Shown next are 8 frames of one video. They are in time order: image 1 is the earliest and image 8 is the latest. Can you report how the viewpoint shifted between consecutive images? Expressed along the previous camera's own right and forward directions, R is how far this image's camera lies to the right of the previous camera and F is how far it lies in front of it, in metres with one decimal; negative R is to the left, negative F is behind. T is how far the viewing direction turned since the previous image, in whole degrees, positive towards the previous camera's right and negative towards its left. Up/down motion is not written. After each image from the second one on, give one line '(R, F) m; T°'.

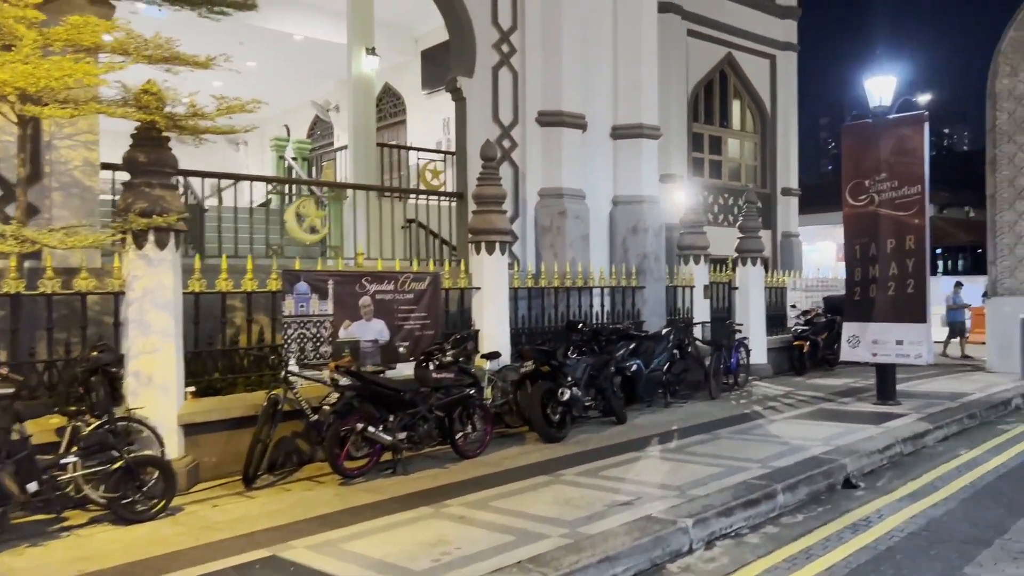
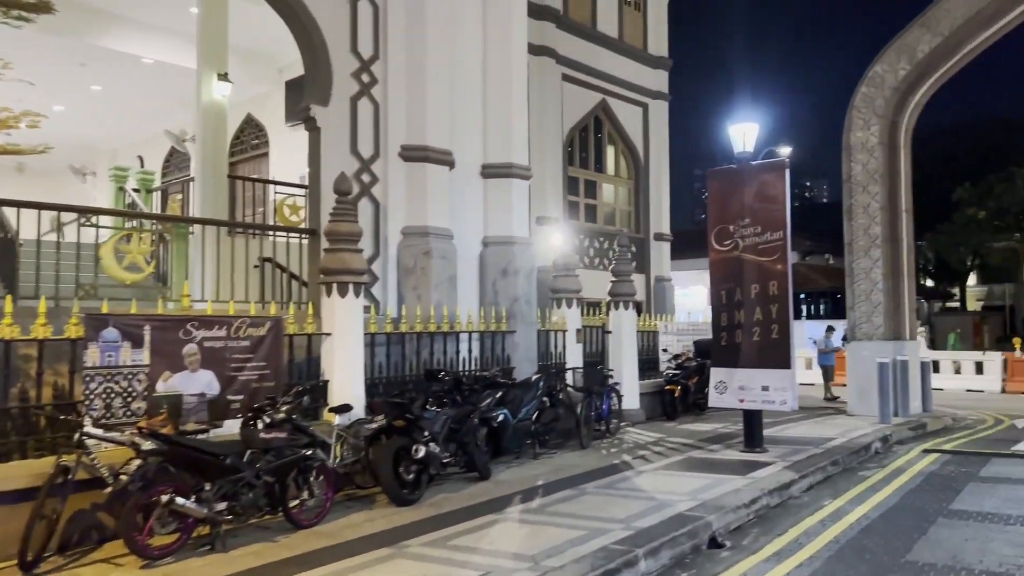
(+0.4, +0.6) m; +8°
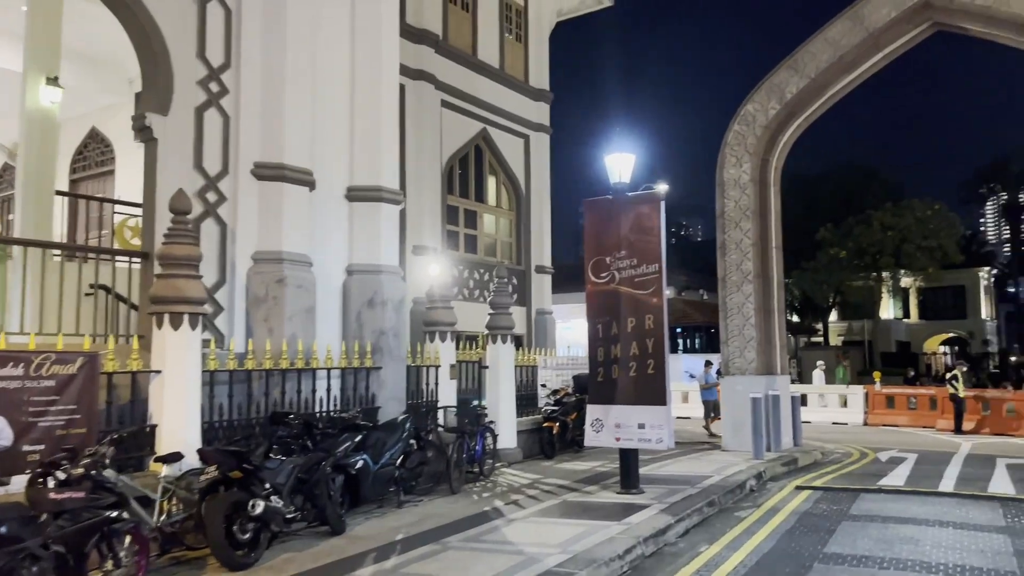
(+0.3, +0.7) m; +8°
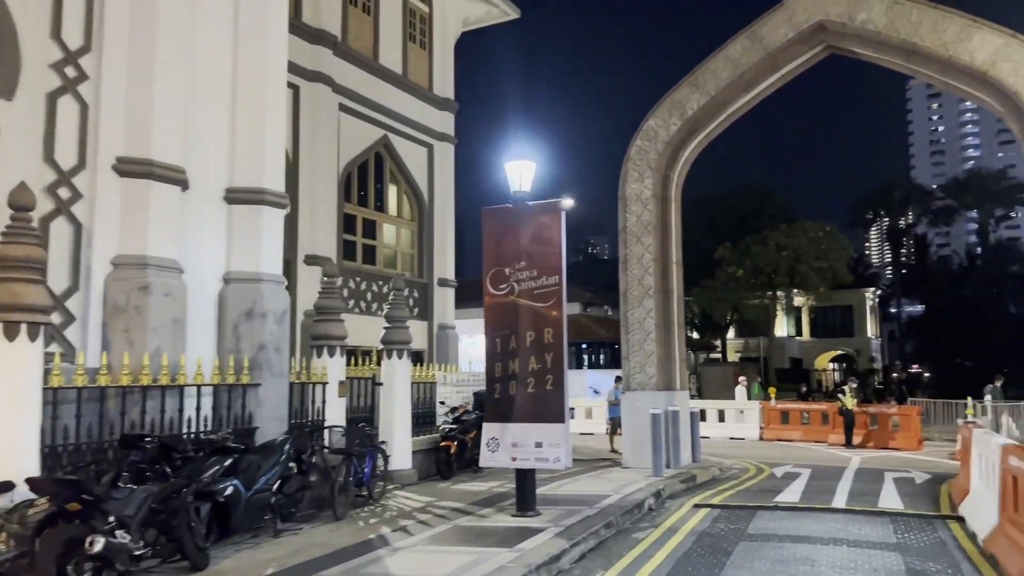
(+0.2, +0.5) m; +7°
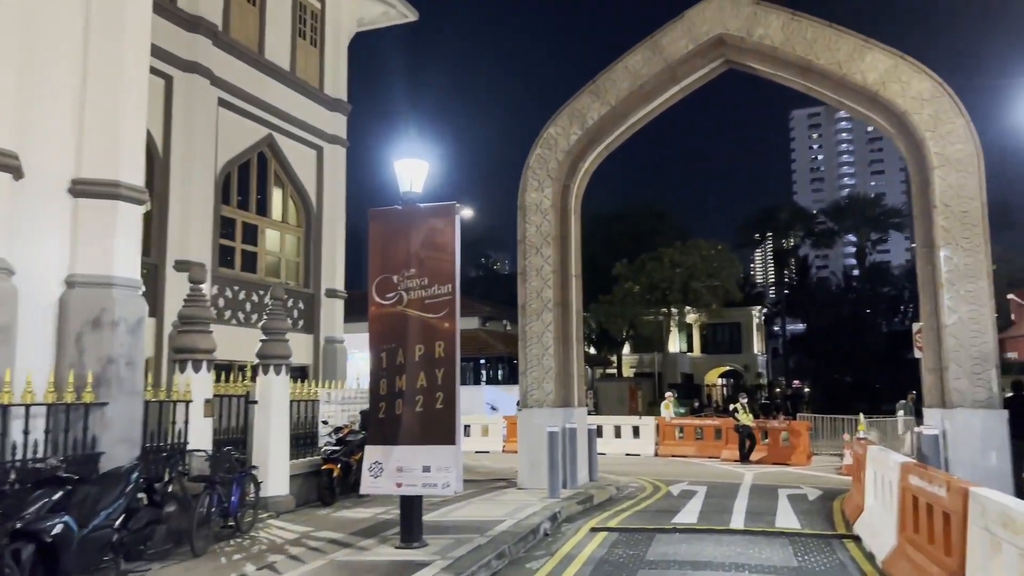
(+0.1, +0.7) m; +7°
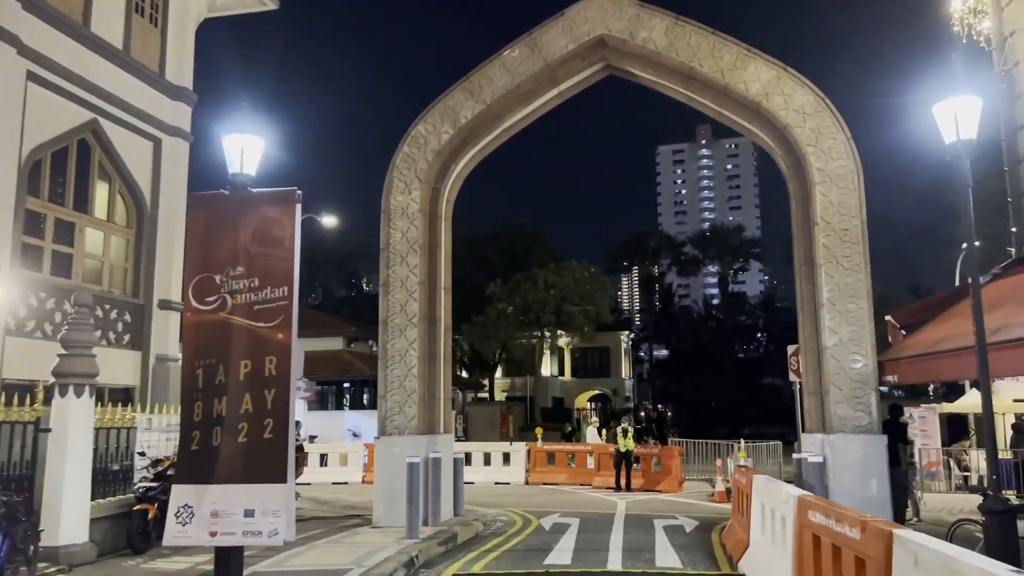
(+0.2, +1.3) m; +9°
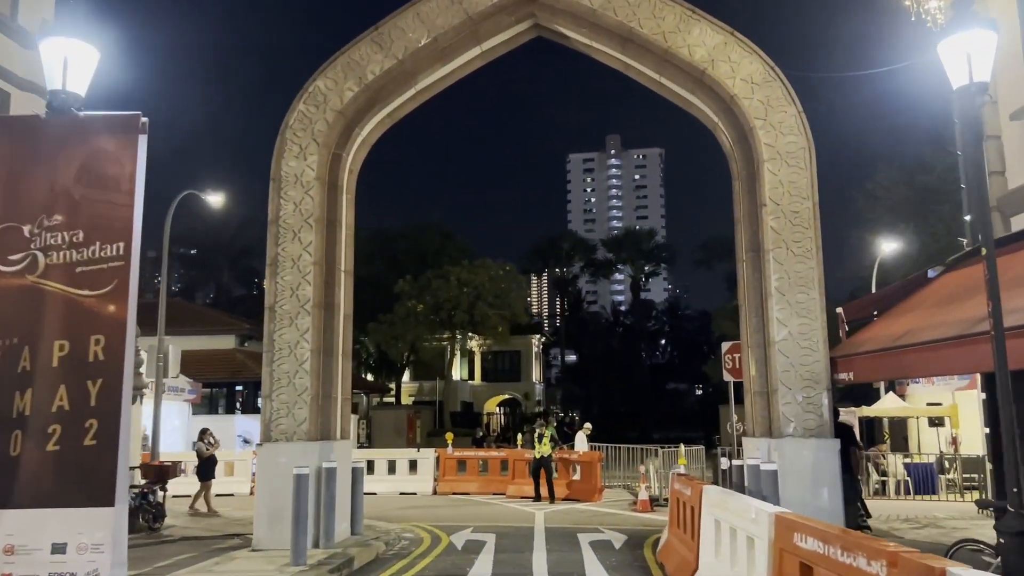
(0.0, +1.6) m; +7°
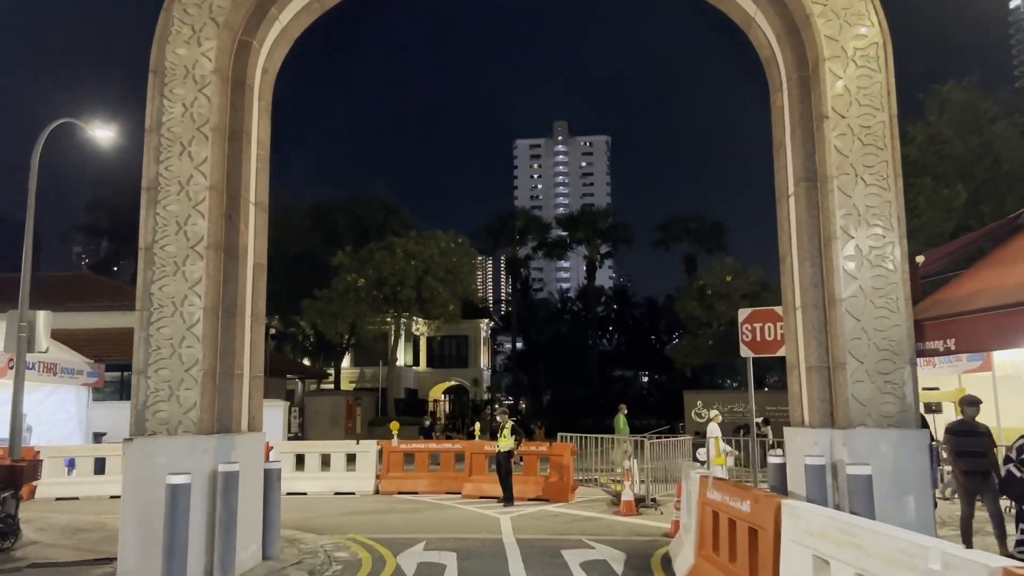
(-0.3, +2.8) m; +4°
